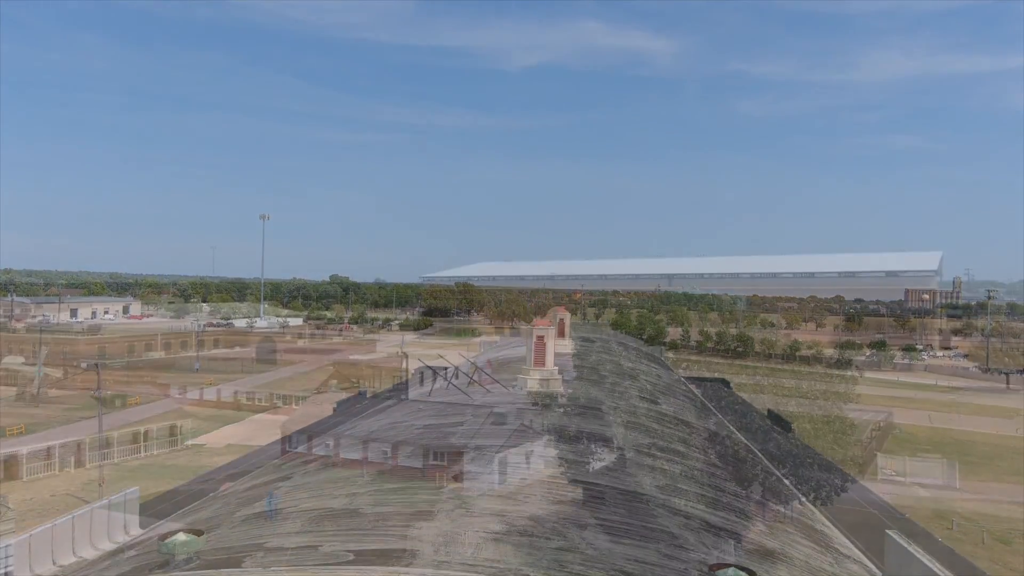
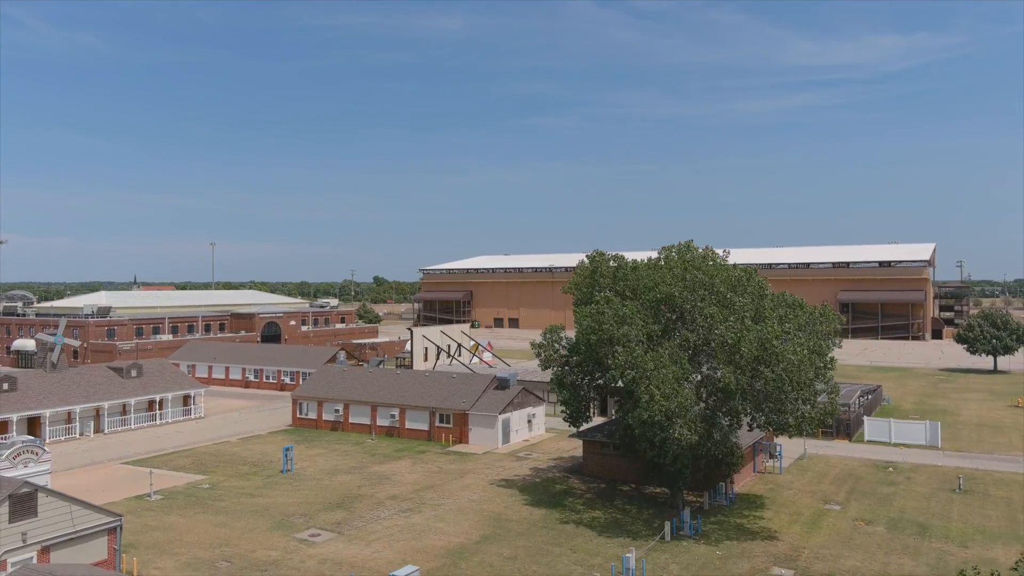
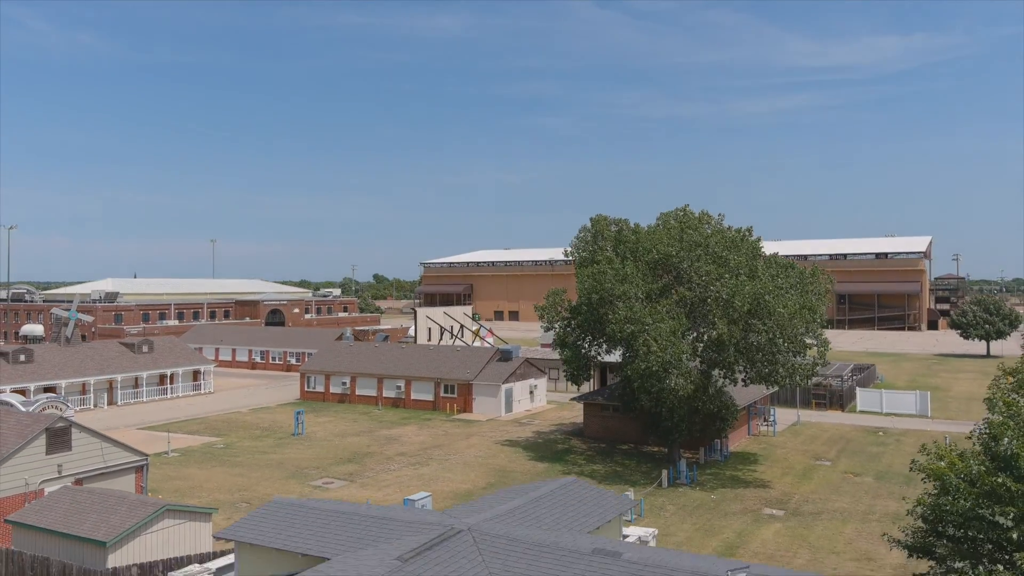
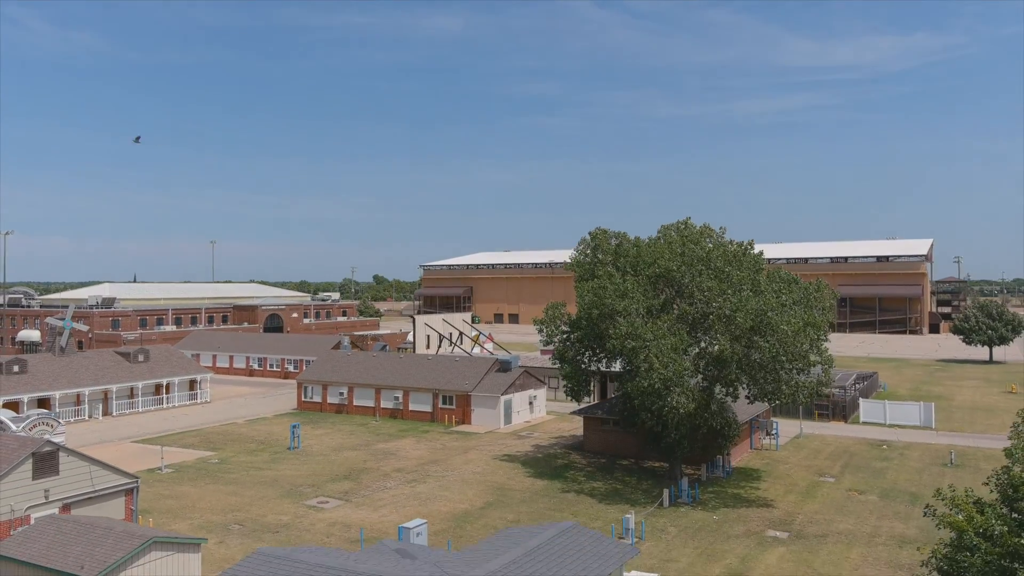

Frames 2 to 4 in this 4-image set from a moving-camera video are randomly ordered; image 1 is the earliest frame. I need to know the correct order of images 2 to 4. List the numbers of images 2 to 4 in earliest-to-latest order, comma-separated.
2, 4, 3
